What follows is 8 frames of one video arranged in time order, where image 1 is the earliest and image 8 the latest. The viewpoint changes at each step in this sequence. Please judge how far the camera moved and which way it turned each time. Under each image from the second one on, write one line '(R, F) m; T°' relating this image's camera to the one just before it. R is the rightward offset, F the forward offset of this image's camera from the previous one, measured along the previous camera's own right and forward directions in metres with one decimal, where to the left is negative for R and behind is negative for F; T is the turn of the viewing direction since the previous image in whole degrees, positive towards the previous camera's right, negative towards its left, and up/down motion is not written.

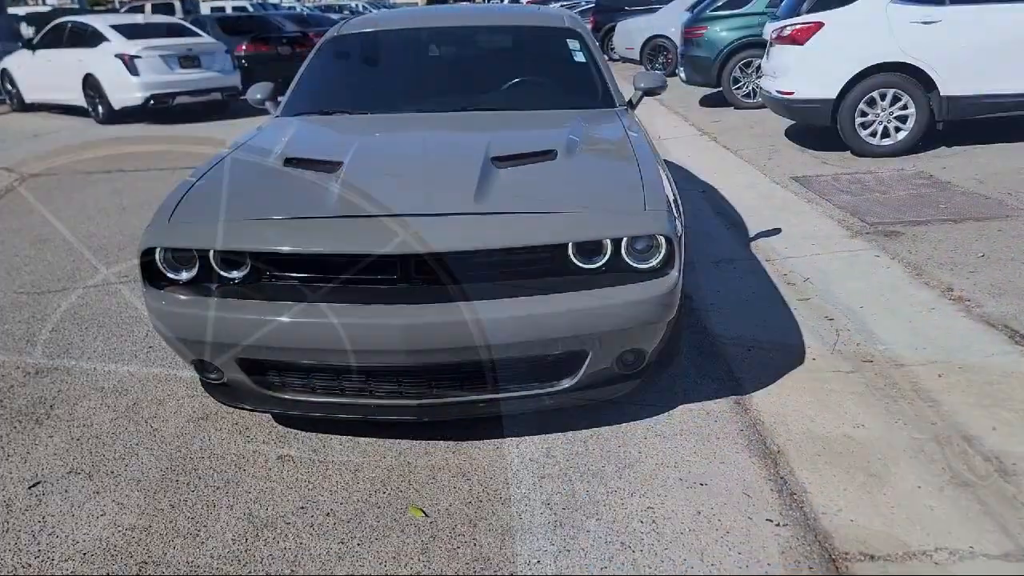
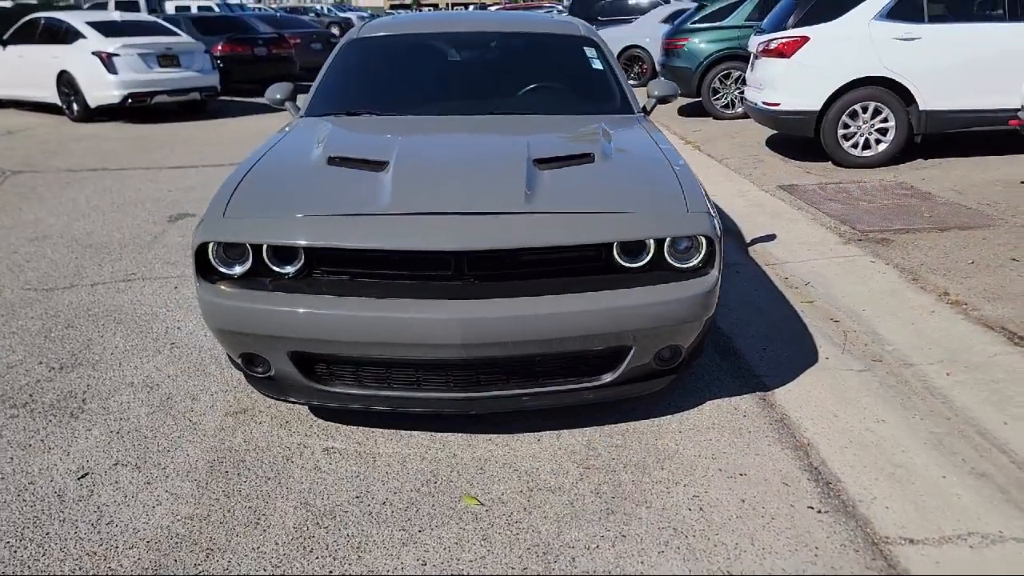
(-0.3, -0.1) m; +3°
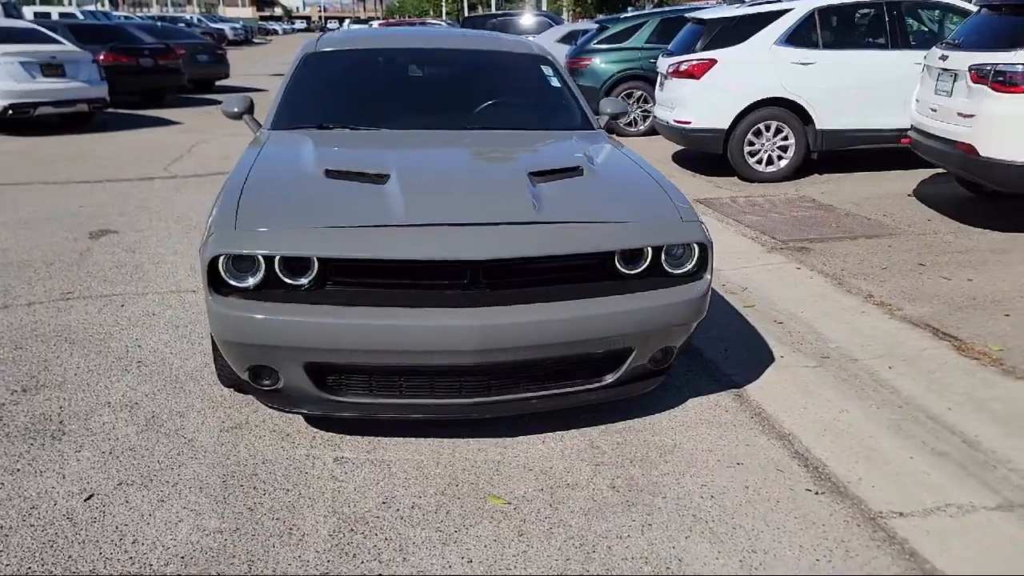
(-0.5, -0.1) m; +8°
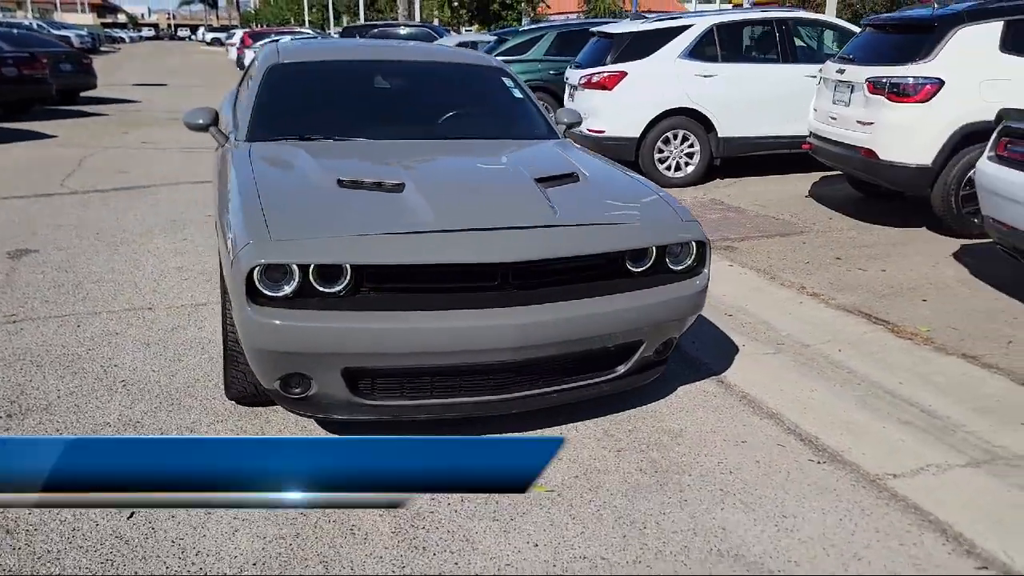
(-0.6, -0.1) m; +9°
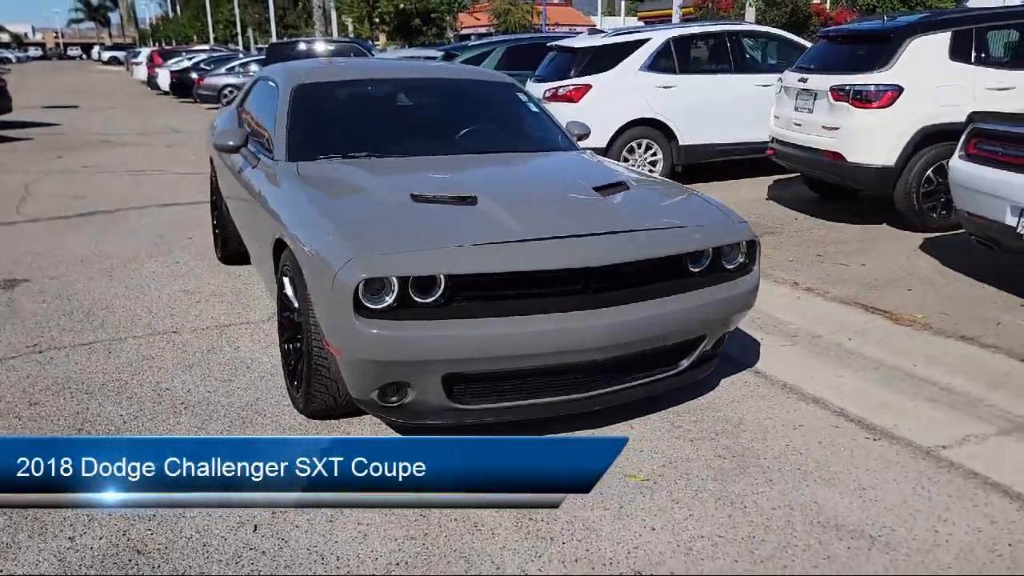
(-0.7, -0.1) m; +6°
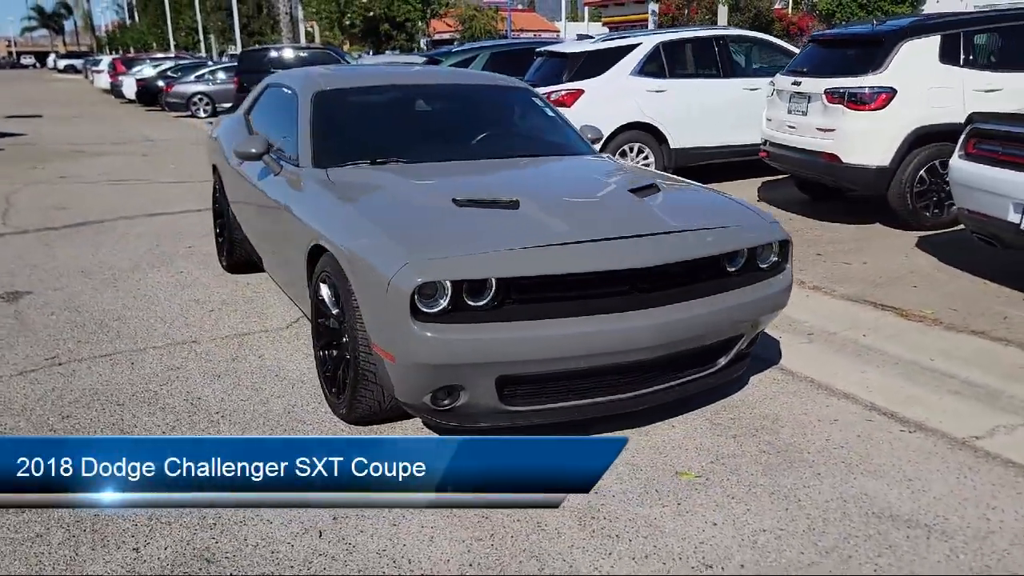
(-0.3, 0.0) m; +2°
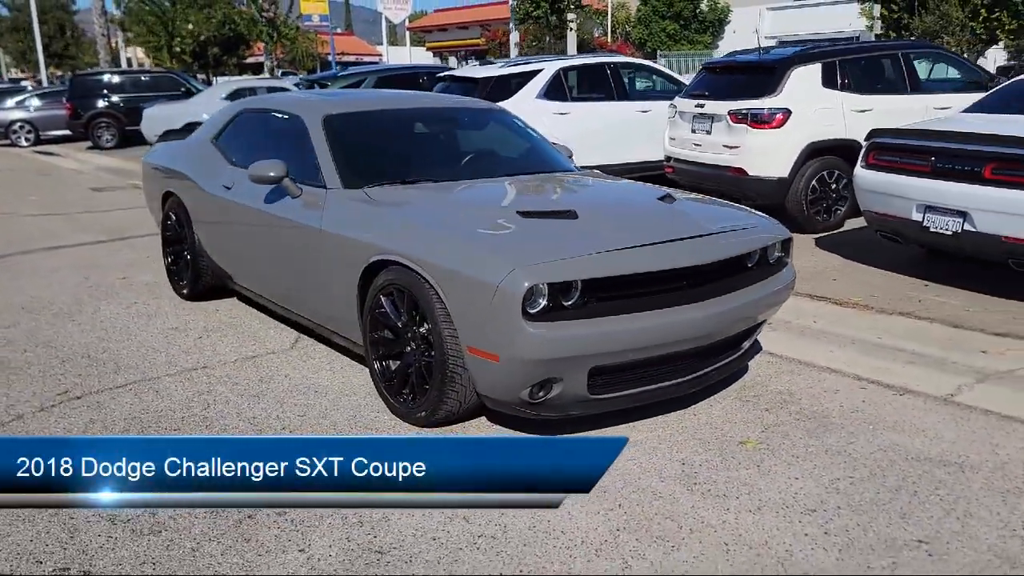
(-1.1, -0.2) m; +12°
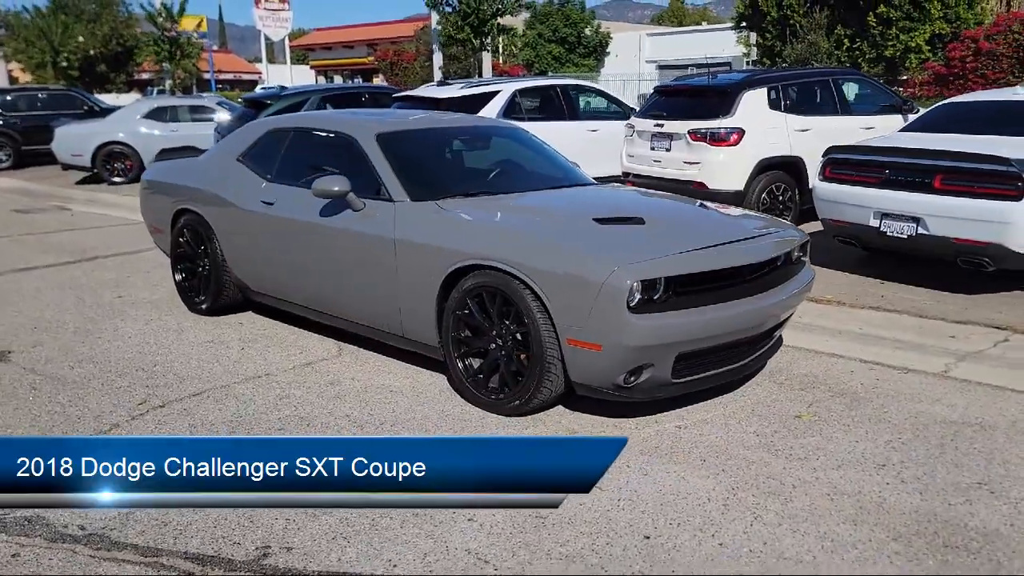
(-1.0, -0.4) m; +8°
